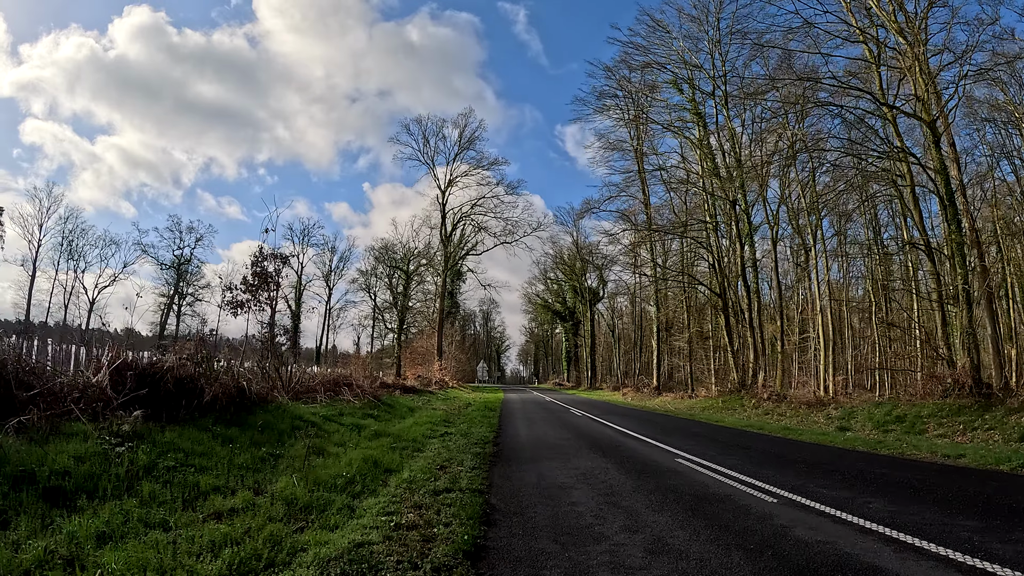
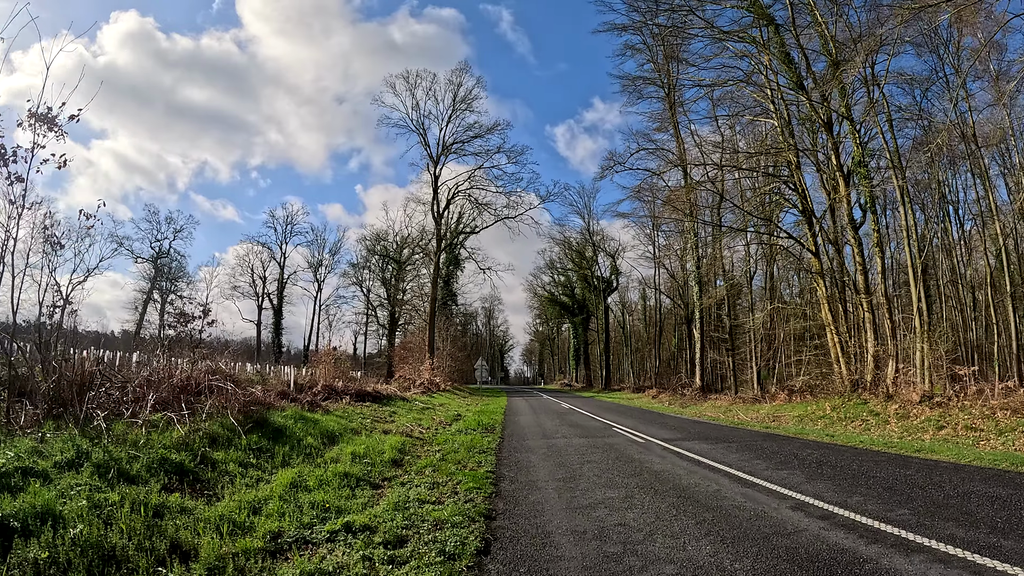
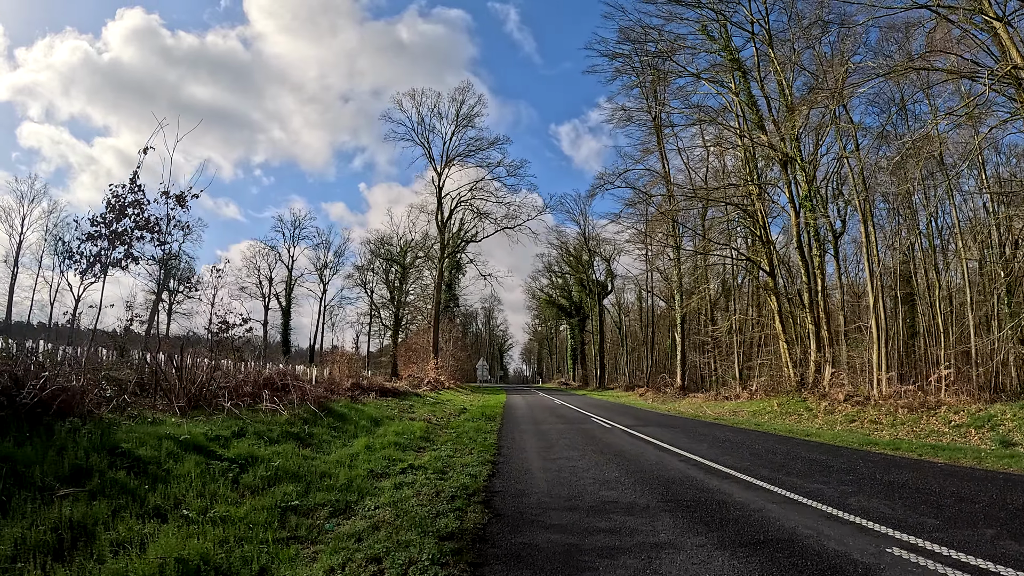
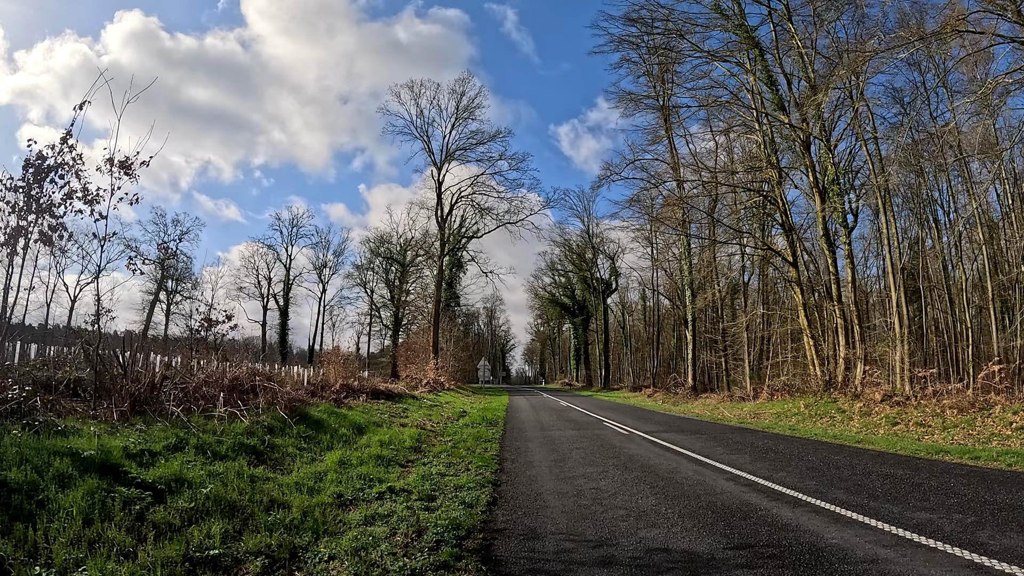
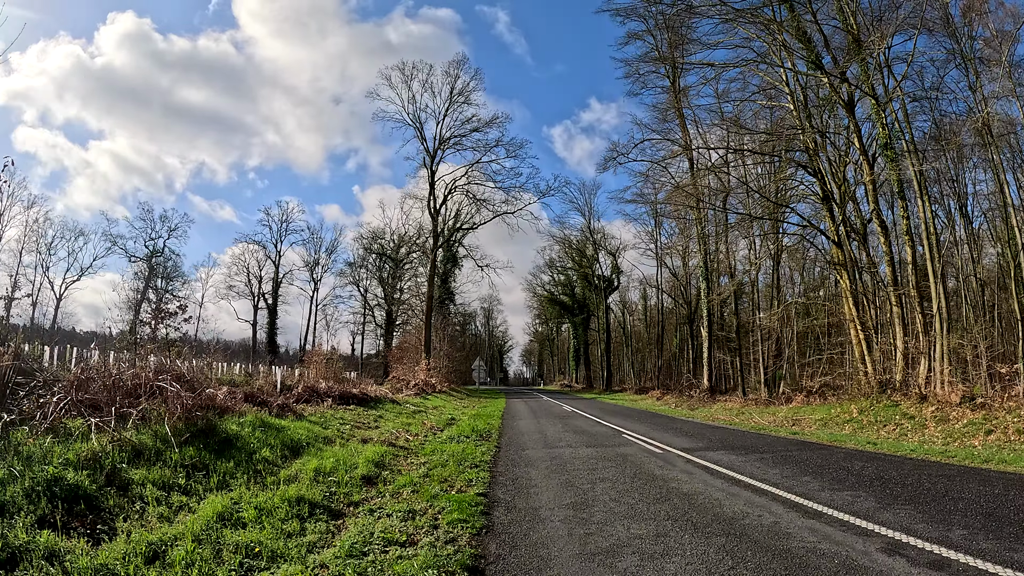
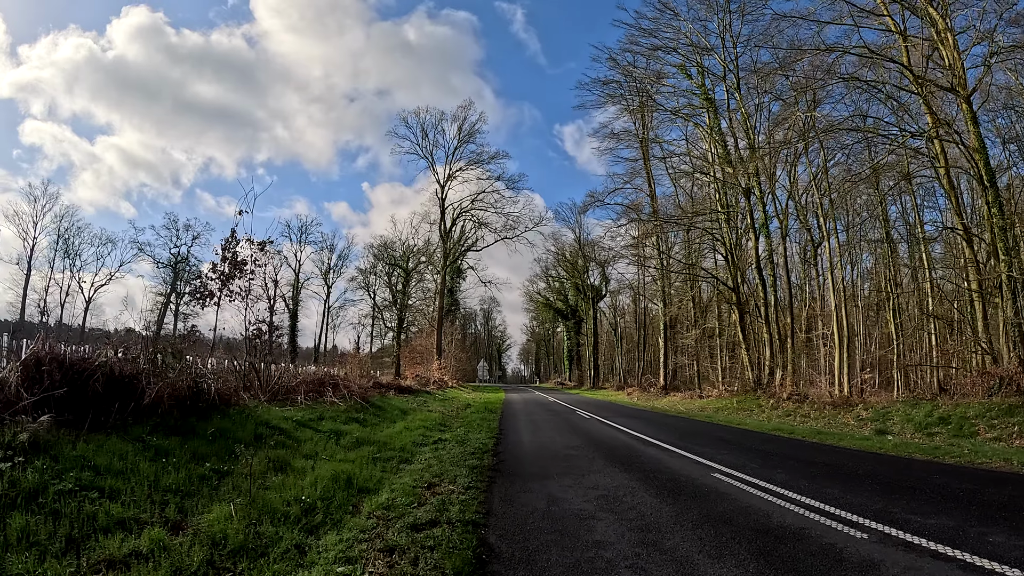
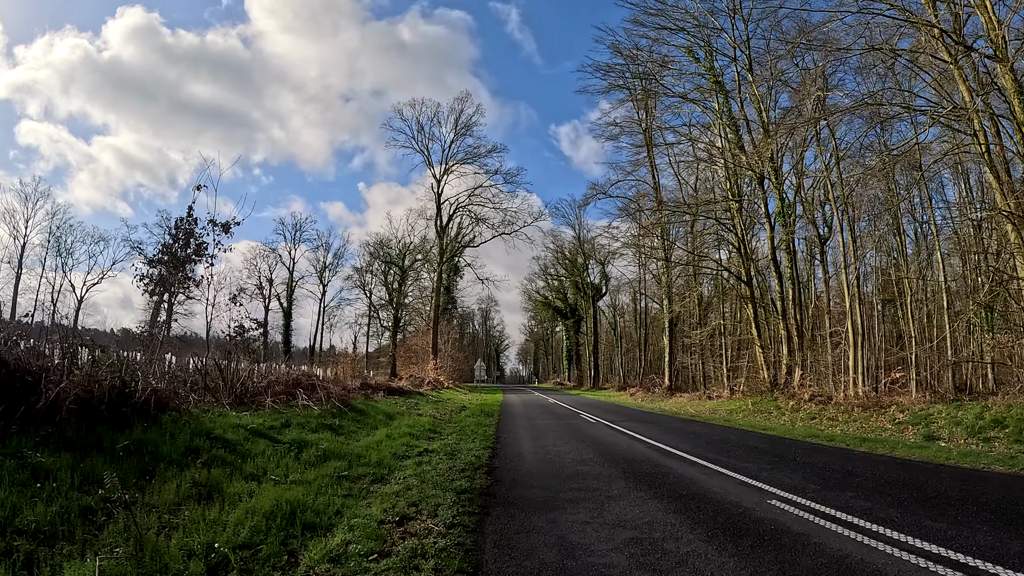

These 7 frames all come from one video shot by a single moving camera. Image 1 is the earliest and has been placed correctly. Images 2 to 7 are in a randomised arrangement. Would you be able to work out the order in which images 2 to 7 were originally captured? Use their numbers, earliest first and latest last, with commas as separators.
6, 7, 3, 4, 2, 5
